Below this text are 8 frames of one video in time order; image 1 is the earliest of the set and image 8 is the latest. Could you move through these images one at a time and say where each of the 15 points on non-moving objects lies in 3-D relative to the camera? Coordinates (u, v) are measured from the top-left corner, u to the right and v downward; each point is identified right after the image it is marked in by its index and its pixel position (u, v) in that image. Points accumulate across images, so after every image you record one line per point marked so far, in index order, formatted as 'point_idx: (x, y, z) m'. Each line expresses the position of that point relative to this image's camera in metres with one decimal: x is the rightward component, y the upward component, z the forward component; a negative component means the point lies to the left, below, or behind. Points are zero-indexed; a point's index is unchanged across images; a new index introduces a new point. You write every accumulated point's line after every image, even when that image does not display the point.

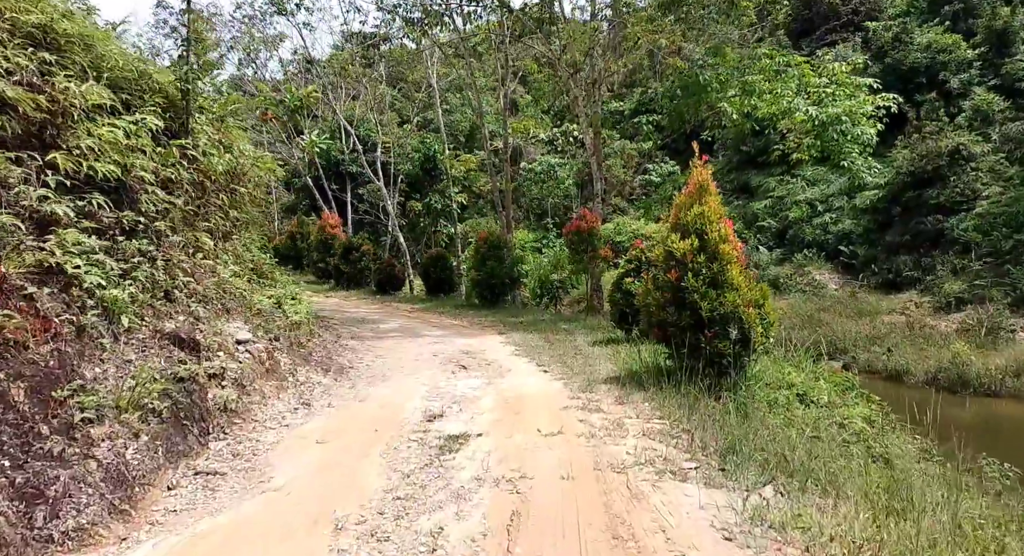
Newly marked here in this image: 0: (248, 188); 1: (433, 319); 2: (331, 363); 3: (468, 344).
0: (-4.0, +1.4, +11.1) m
1: (-1.8, -0.9, +16.4) m
2: (-2.2, -1.0, +8.9) m
3: (-0.8, -1.1, +12.1) m
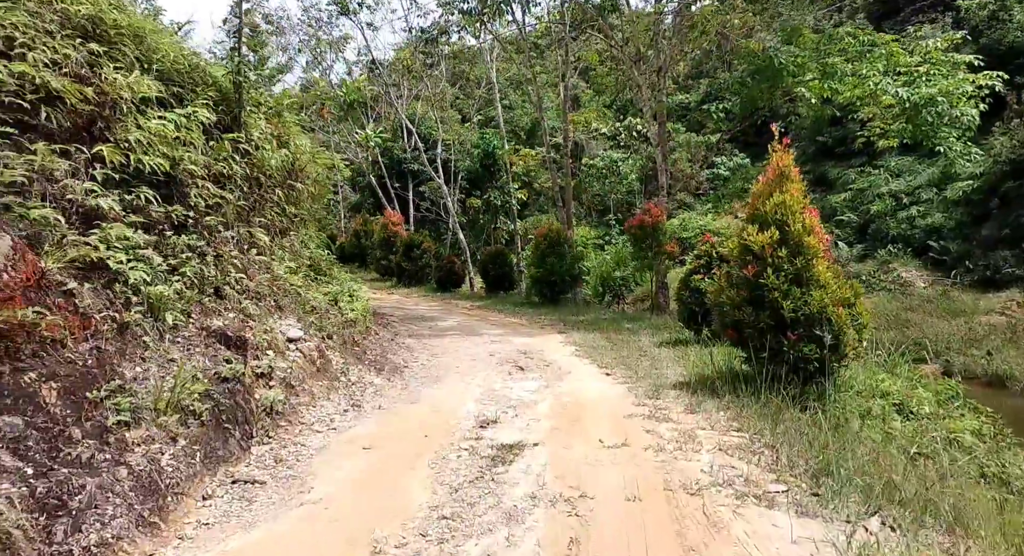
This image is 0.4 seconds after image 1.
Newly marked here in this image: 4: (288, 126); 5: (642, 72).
0: (-3.1, +1.4, +11.0) m
1: (-0.5, -0.8, +16.1) m
2: (-1.5, -1.0, +8.7) m
3: (+0.2, -1.0, +11.7) m
4: (-3.3, +2.2, +10.8) m
5: (+3.2, +5.0, +17.9) m
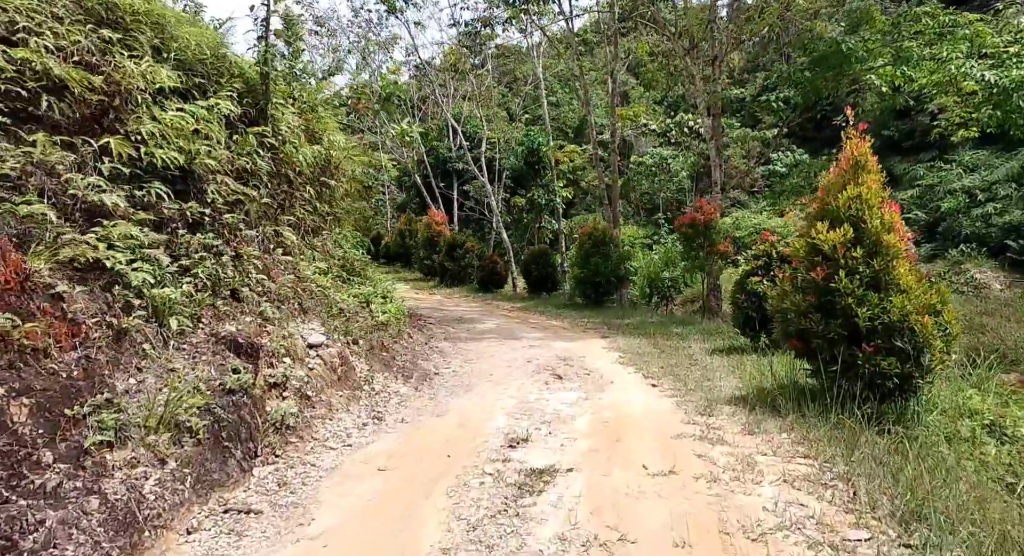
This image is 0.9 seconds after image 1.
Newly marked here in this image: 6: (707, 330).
0: (-2.6, +1.4, +10.6) m
1: (+0.4, -0.9, +15.5) m
2: (-1.1, -1.0, +8.2) m
3: (+0.8, -1.1, +11.0) m
4: (-2.7, +2.2, +10.4) m
5: (+4.2, +5.0, +17.1) m
6: (+3.3, -0.9, +12.6) m
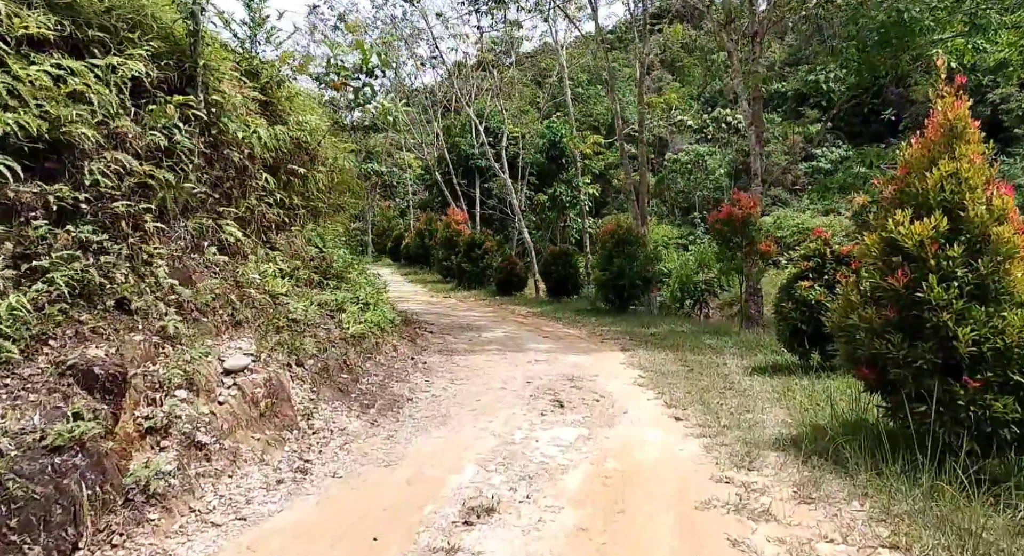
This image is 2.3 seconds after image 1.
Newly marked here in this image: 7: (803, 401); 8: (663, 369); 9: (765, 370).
0: (-2.5, +1.4, +9.2) m
1: (+0.7, -0.9, +13.9) m
2: (-1.2, -1.1, +6.7) m
3: (+0.8, -1.1, +9.4) m
4: (-2.7, +2.2, +9.0) m
5: (+4.5, +4.9, +15.3) m
6: (+3.4, -0.9, +10.9) m
7: (+2.6, -1.1, +6.7) m
8: (+1.8, -1.1, +8.9) m
9: (+2.9, -1.1, +8.5) m
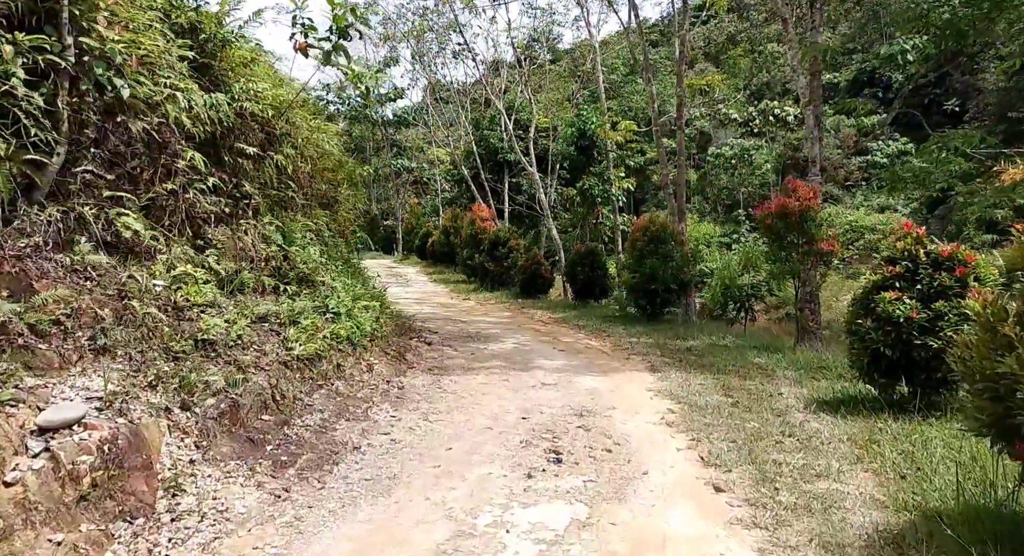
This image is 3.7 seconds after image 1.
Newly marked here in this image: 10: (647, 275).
0: (-2.5, +1.3, +7.5) m
1: (+0.9, -1.0, +12.1) m
2: (-1.3, -1.1, +4.9) m
3: (+0.8, -1.2, +7.6) m
4: (-2.7, +2.1, +7.3) m
5: (+4.9, +4.8, +13.3) m
6: (+3.5, -1.0, +8.9) m
7: (+2.5, -1.2, +4.8) m
8: (+1.8, -1.2, +7.0) m
9: (+2.9, -1.1, +6.6) m
10: (+2.4, +0.1, +13.3) m
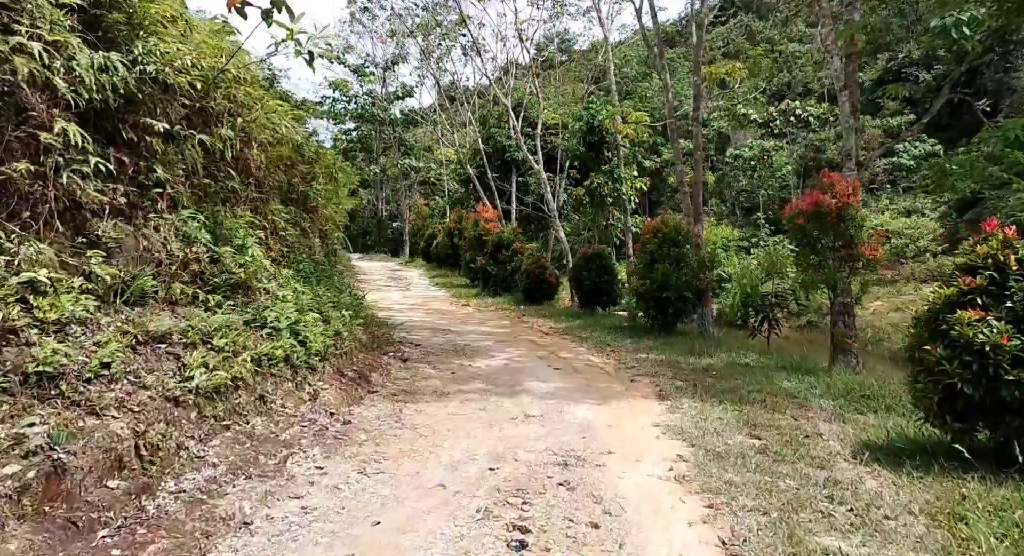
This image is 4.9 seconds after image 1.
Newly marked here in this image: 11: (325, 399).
0: (-2.7, +1.3, +6.2) m
1: (+0.8, -1.1, +10.7) m
2: (-1.6, -1.2, +3.6) m
3: (+0.6, -1.2, +6.2) m
4: (-2.9, +2.1, +6.0) m
5: (+4.8, +4.7, +11.8) m
6: (+3.3, -1.1, +7.4) m
7: (+2.2, -1.3, +3.3) m
8: (+1.6, -1.3, +5.5) m
9: (+2.6, -1.2, +5.1) m
10: (+2.4, -0.1, +11.9) m
11: (-1.6, -1.0, +6.3) m
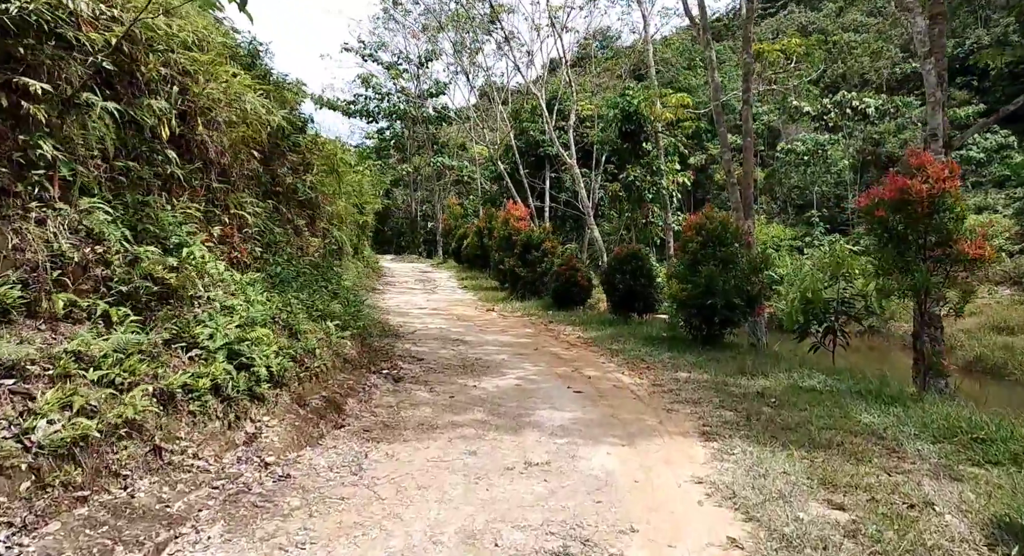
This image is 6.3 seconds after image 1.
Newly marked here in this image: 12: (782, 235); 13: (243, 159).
0: (-2.8, +1.2, +4.8) m
1: (+1.0, -1.1, +9.1) m
2: (-1.8, -1.2, +2.1) m
3: (+0.6, -1.3, +4.6) m
4: (-2.9, +2.0, +4.6) m
5: (+5.1, +4.6, +10.0) m
6: (+3.3, -1.2, +5.7) m
7: (+2.0, -1.3, +1.7) m
8: (+1.5, -1.3, +3.9) m
9: (+2.5, -1.3, +3.5) m
10: (+2.6, -0.1, +10.2) m
11: (-1.6, -1.1, +4.9) m
12: (+6.8, +1.1, +18.6) m
13: (-2.8, +1.2, +7.7) m
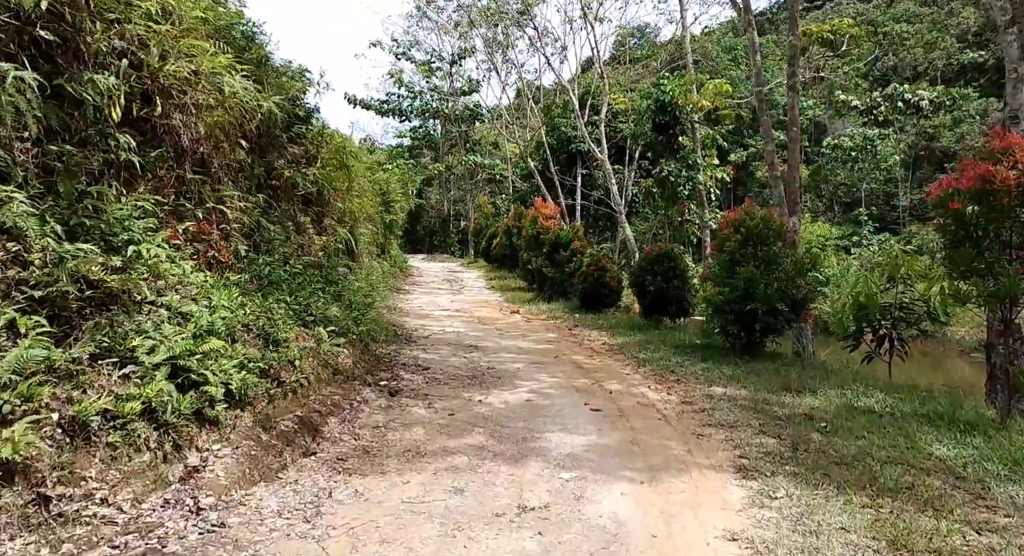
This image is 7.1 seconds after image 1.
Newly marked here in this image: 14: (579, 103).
0: (-2.8, +1.2, +4.1) m
1: (+1.2, -1.1, +8.2) m
2: (-2.0, -1.2, +1.4) m
3: (+0.5, -1.3, +3.7) m
4: (-3.0, +2.0, +3.9) m
5: (+5.3, +4.6, +8.8) m
6: (+3.3, -1.2, +4.7) m
7: (+1.8, -1.3, +0.7) m
8: (+1.4, -1.3, +3.0) m
9: (+2.4, -1.3, +2.4) m
10: (+2.8, -0.1, +9.2) m
11: (-1.7, -1.1, +4.1) m
12: (+7.5, +1.1, +17.3) m
13: (-2.7, +1.2, +6.9) m
14: (+1.7, +4.8, +19.9) m
